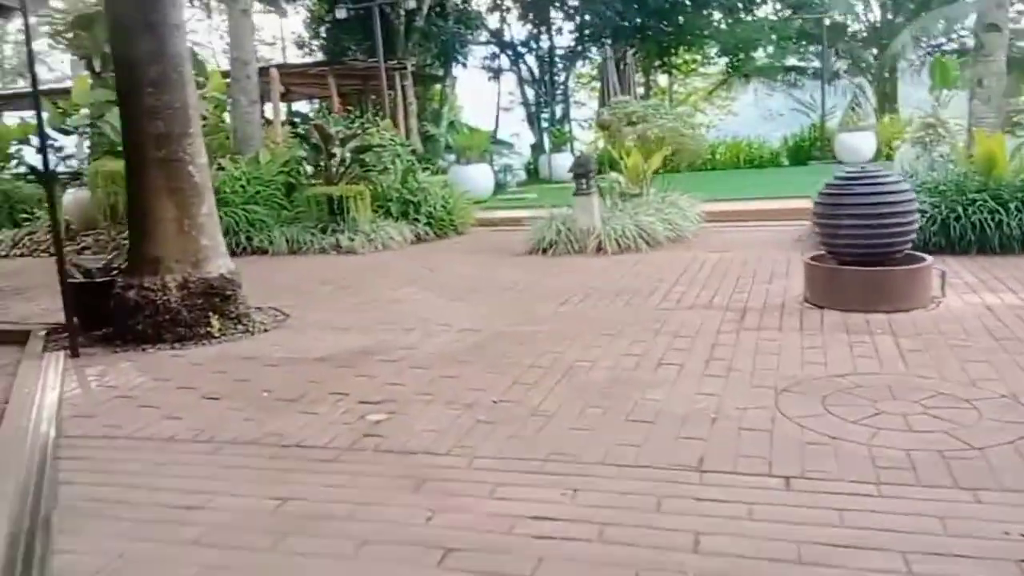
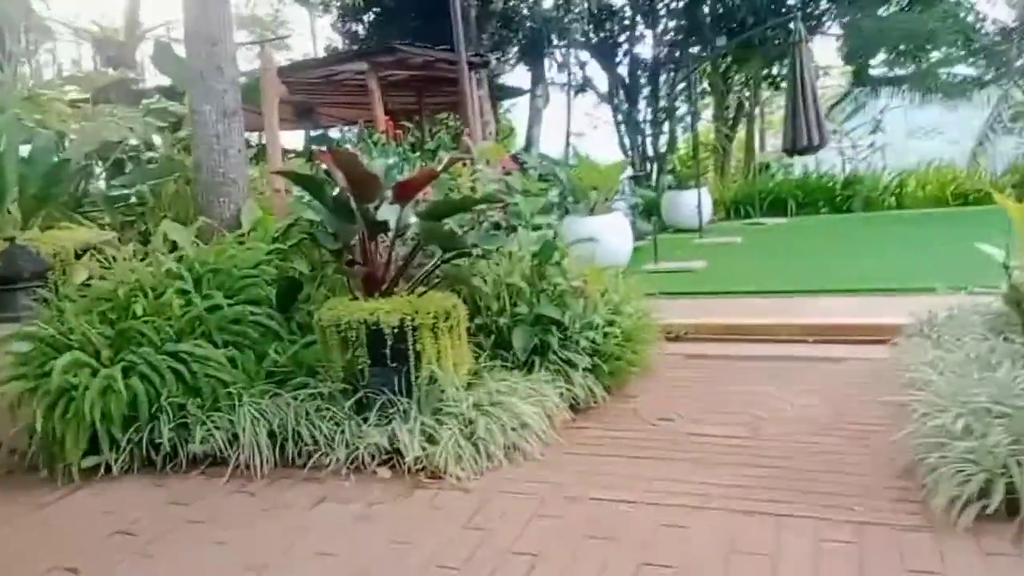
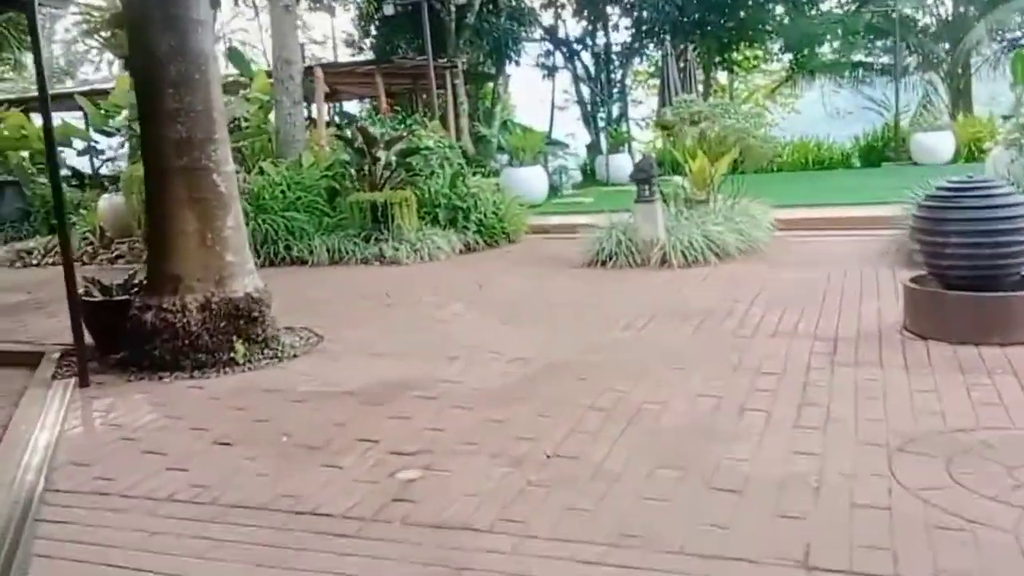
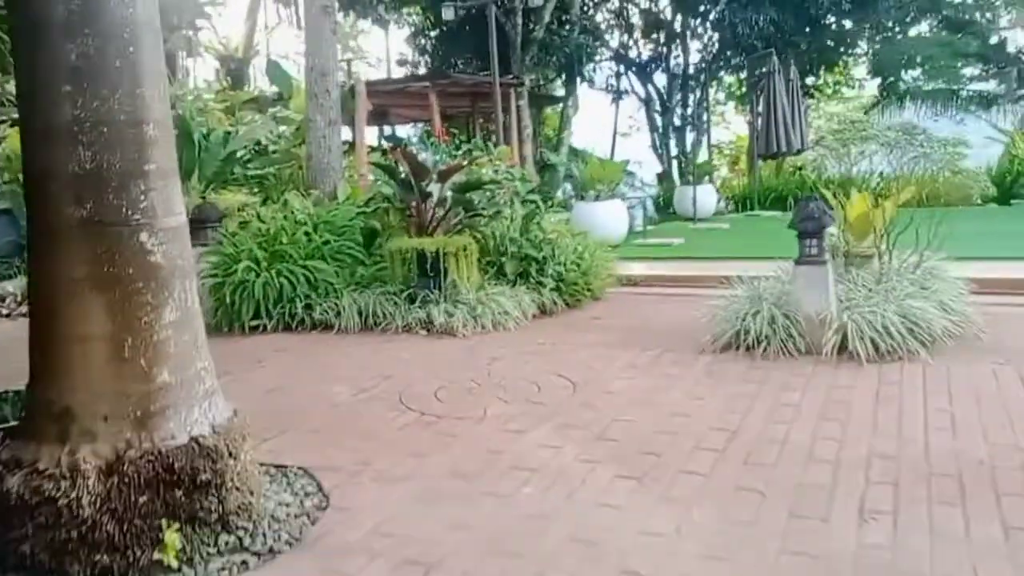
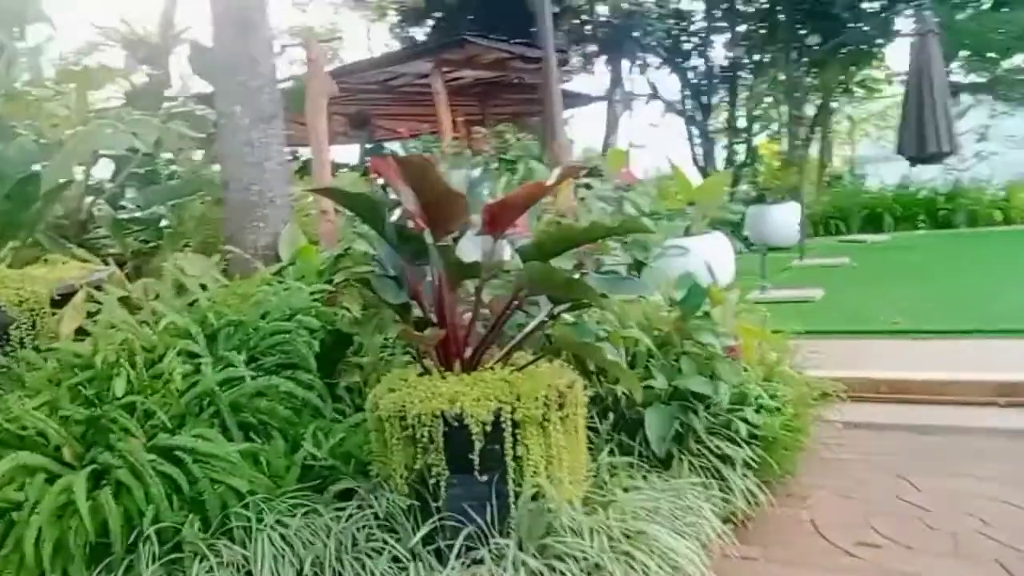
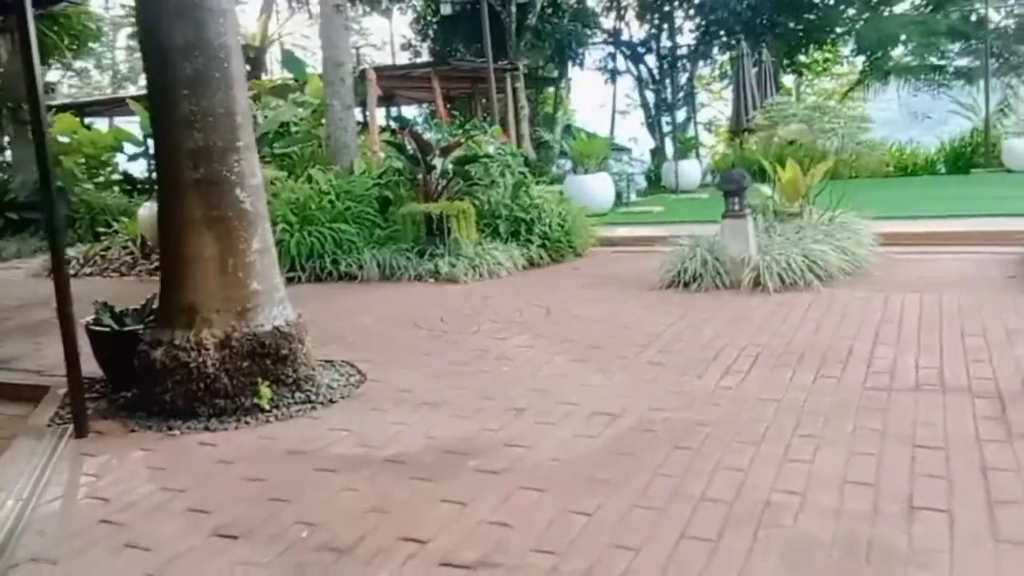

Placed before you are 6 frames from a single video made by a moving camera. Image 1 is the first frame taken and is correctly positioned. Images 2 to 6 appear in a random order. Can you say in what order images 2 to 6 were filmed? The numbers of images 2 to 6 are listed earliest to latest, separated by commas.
3, 6, 4, 2, 5
